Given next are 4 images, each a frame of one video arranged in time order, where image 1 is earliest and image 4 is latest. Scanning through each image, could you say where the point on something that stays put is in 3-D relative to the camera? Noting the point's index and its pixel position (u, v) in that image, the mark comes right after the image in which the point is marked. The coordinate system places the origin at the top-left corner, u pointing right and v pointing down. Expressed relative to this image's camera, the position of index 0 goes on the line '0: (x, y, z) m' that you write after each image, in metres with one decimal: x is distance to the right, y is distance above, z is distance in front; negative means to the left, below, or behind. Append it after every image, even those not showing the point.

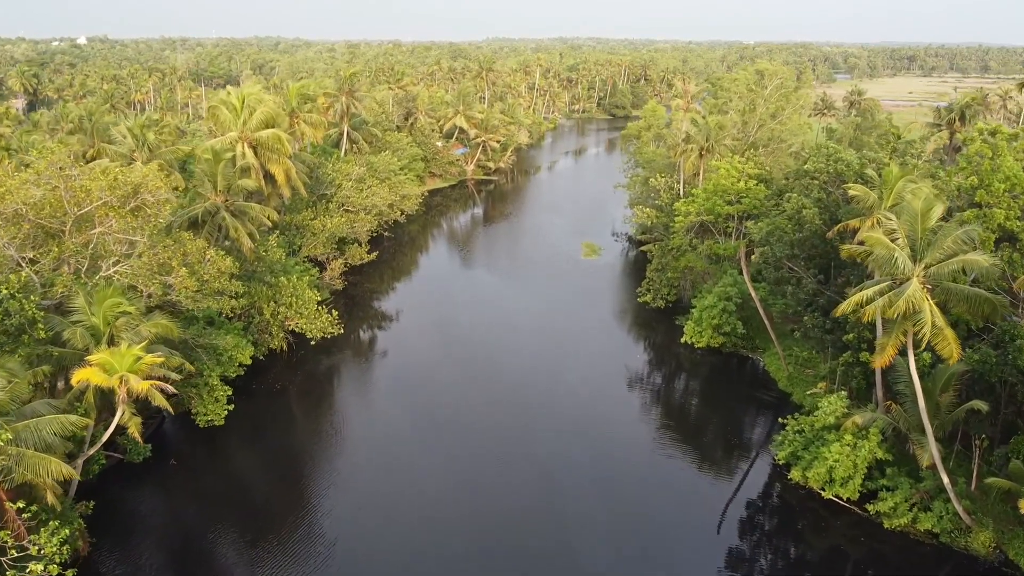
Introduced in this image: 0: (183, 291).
0: (-9.8, -0.1, +19.6) m
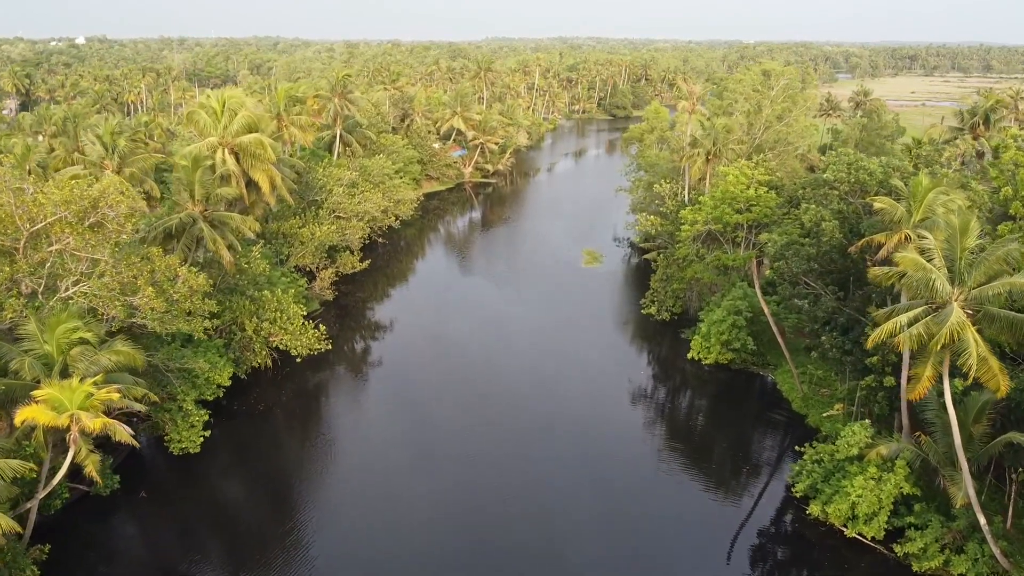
0: (-9.9, -0.7, +18.0) m
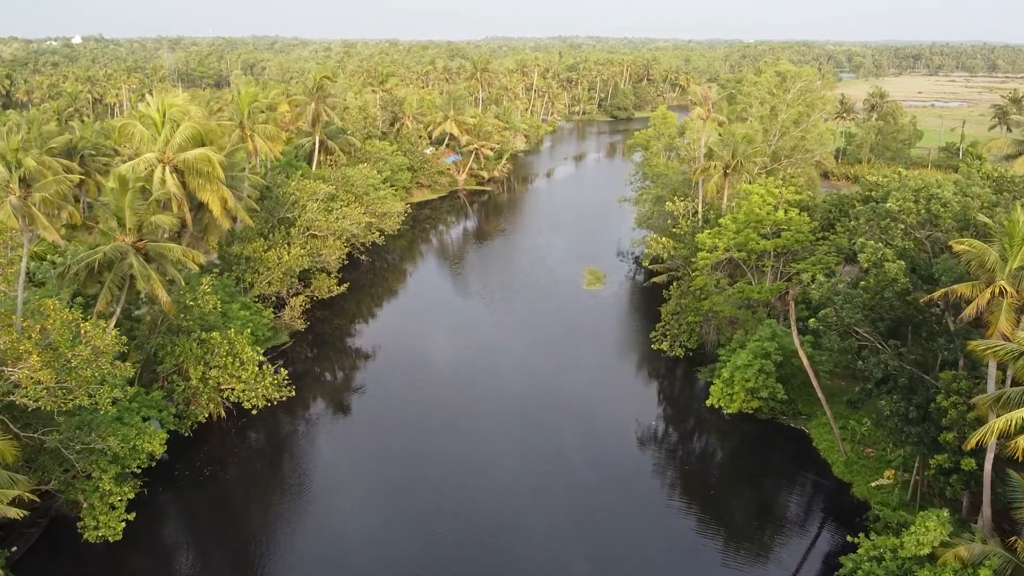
0: (-10.2, -2.1, +14.1) m
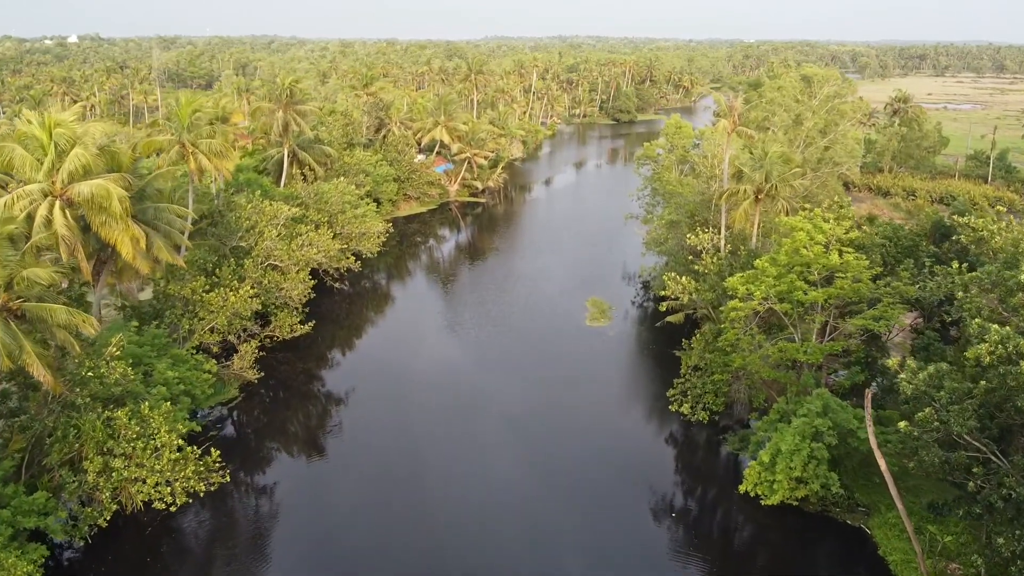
0: (-10.6, -3.9, +9.2) m
